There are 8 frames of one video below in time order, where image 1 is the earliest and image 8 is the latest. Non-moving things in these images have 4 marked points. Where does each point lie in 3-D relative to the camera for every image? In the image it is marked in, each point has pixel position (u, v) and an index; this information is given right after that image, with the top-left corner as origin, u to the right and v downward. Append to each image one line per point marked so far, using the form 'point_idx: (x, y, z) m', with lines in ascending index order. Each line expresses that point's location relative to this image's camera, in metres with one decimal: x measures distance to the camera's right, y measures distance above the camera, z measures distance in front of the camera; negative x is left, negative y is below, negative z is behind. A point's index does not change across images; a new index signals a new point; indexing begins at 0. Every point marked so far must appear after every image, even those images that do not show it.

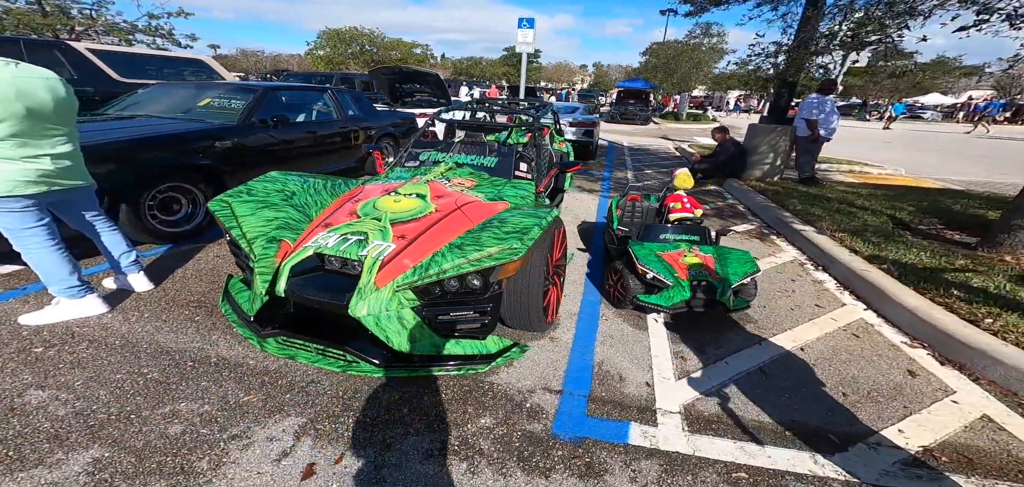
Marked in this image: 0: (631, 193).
0: (+1.2, +0.5, +3.7) m
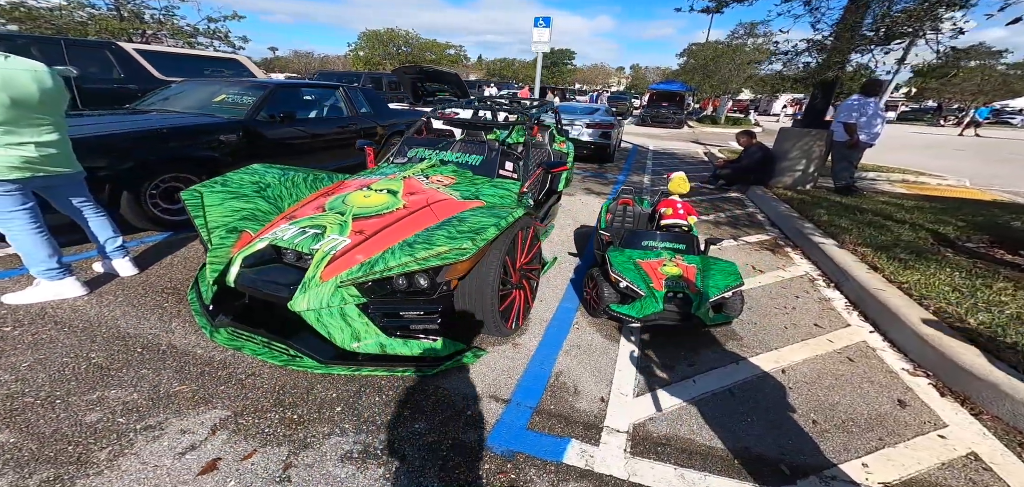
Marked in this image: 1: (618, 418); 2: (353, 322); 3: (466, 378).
0: (+1.0, +0.4, +3.5) m
1: (+0.6, -0.9, +2.0) m
2: (-0.8, -0.4, +2.0) m
3: (-0.2, -0.8, +2.2) m
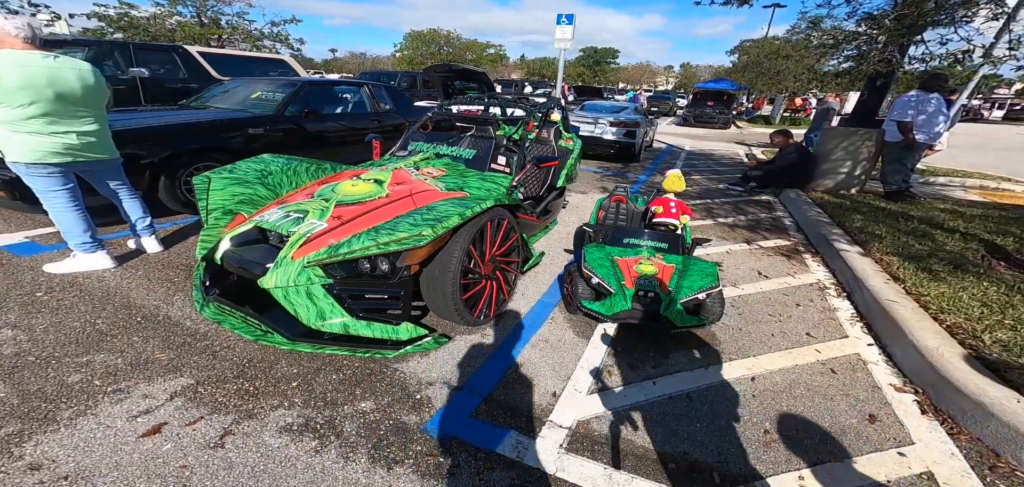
0: (+0.9, +0.4, +3.4) m
1: (+0.3, -0.9, +2.0) m
2: (-1.0, -0.3, +2.1) m
3: (-0.5, -0.7, +2.3) m
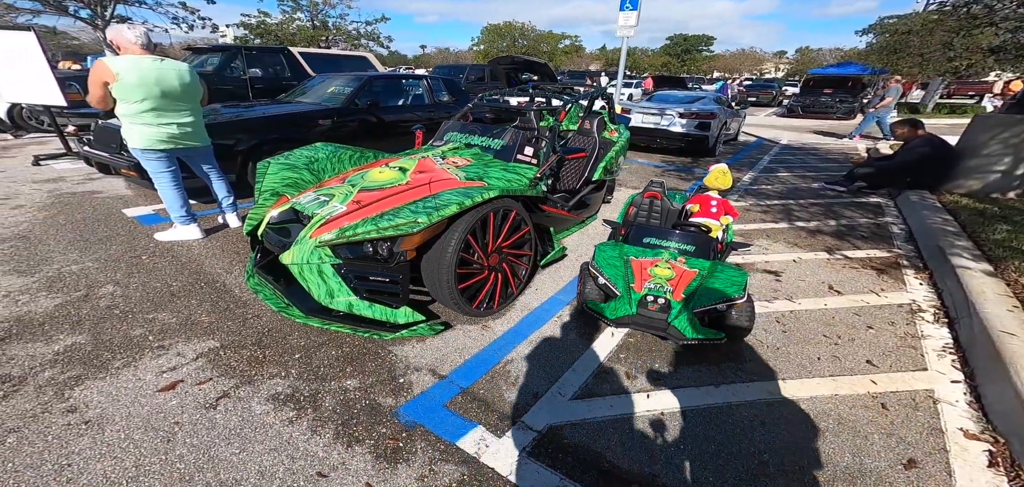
0: (+1.1, +0.5, +3.2) m
1: (+0.1, -0.8, +1.9) m
2: (-1.1, -0.2, +2.3) m
3: (-0.5, -0.6, +2.3) m
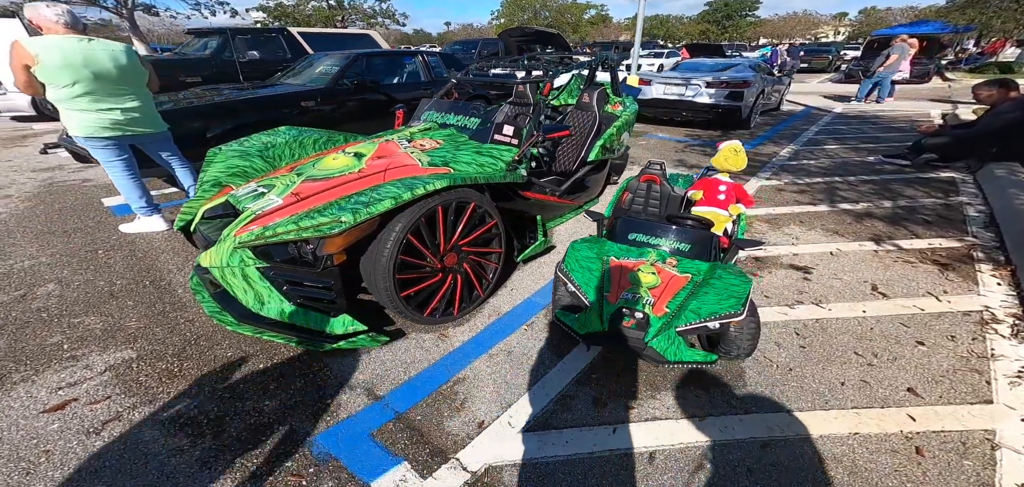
0: (+0.9, +0.5, +2.6) m
1: (-0.2, -0.9, +1.6) m
2: (-1.3, -0.2, +2.0) m
3: (-0.8, -0.6, +2.0) m
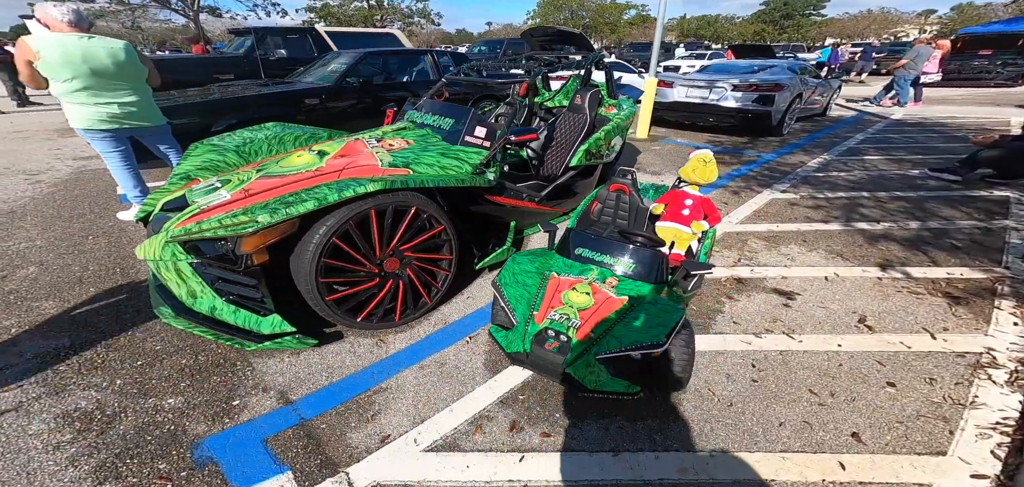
0: (+0.7, +0.4, +2.4) m
1: (-0.6, -0.9, +1.5) m
2: (-1.7, -0.2, +2.1) m
3: (-1.2, -0.6, +2.0) m
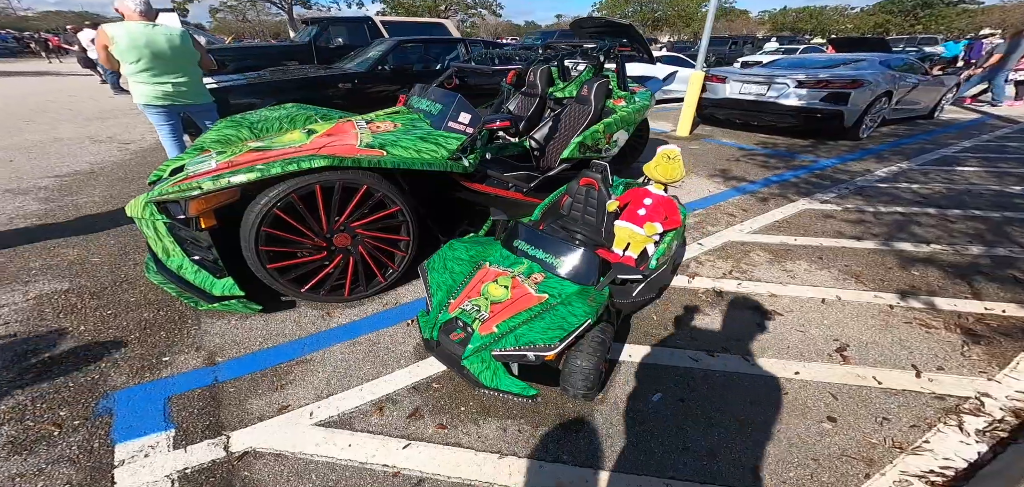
0: (+0.5, +0.4, +2.3) m
1: (-1.0, -0.8, +1.6) m
2: (-2.0, 0.0, +2.3) m
3: (-1.5, -0.5, +2.2) m
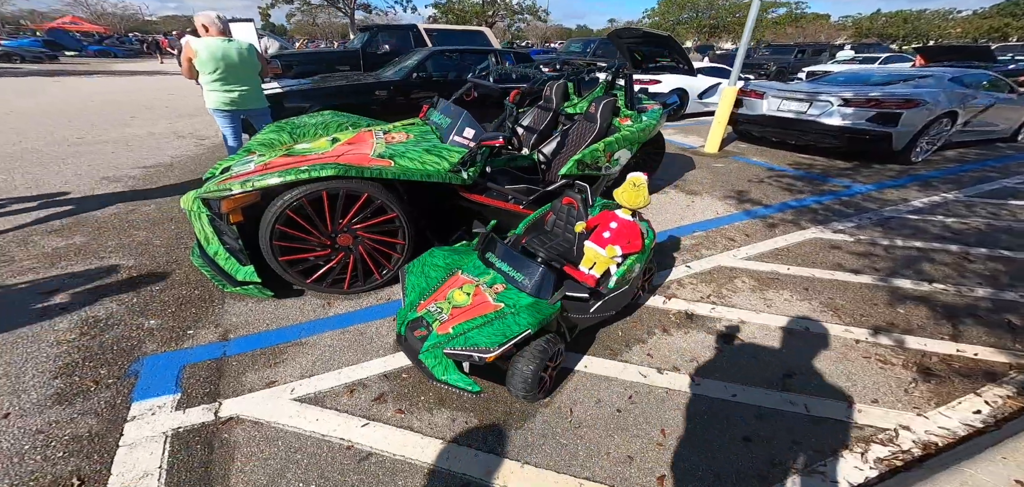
0: (+0.4, +0.3, +2.4) m
1: (-1.3, -0.7, +1.9) m
2: (-2.1, +0.1, +2.7) m
3: (-1.7, -0.4, +2.5) m
